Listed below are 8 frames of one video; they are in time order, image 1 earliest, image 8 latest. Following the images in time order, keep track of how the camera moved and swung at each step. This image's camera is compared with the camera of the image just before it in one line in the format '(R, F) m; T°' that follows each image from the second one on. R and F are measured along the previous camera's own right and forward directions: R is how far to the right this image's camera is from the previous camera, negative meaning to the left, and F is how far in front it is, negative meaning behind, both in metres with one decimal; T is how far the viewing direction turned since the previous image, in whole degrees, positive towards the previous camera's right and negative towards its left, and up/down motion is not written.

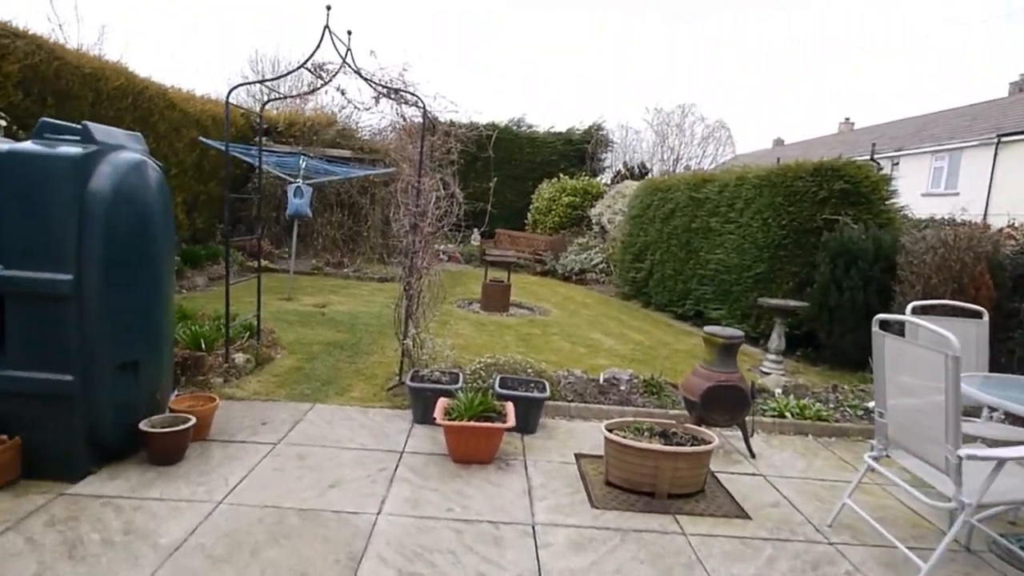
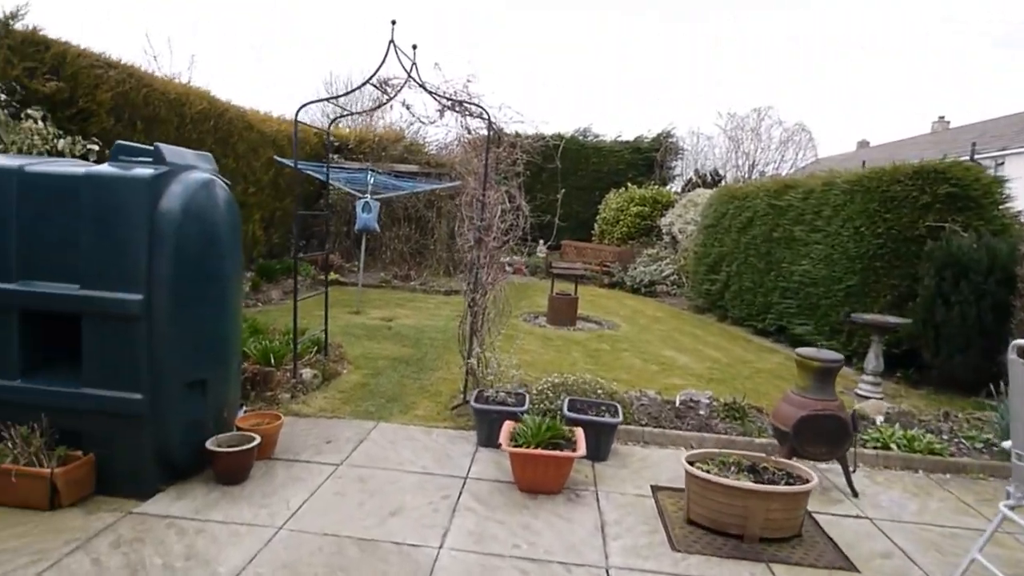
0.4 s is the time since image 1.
(0.0, +0.2) m; -6°
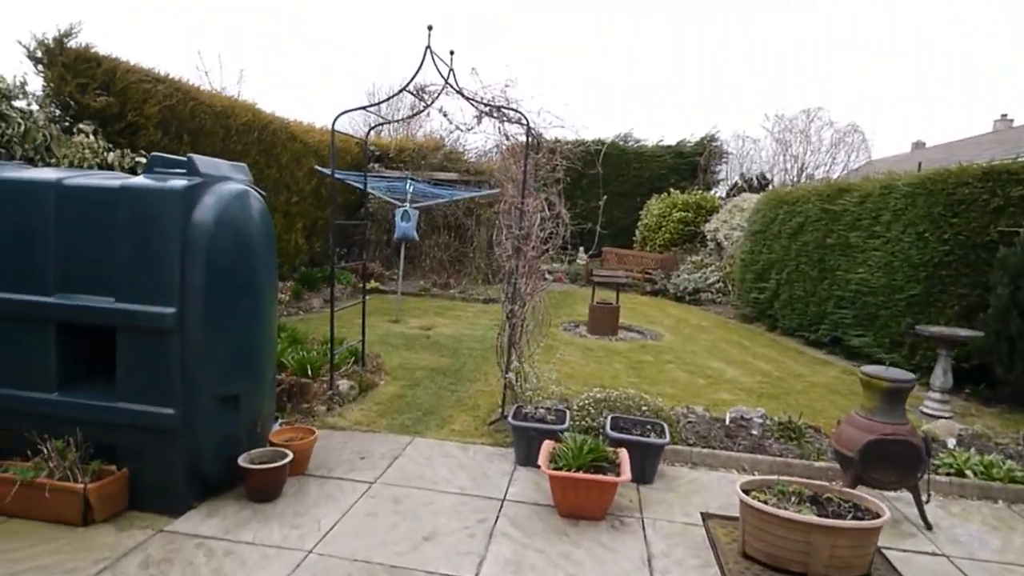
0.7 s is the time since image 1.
(0.0, +0.1) m; -4°
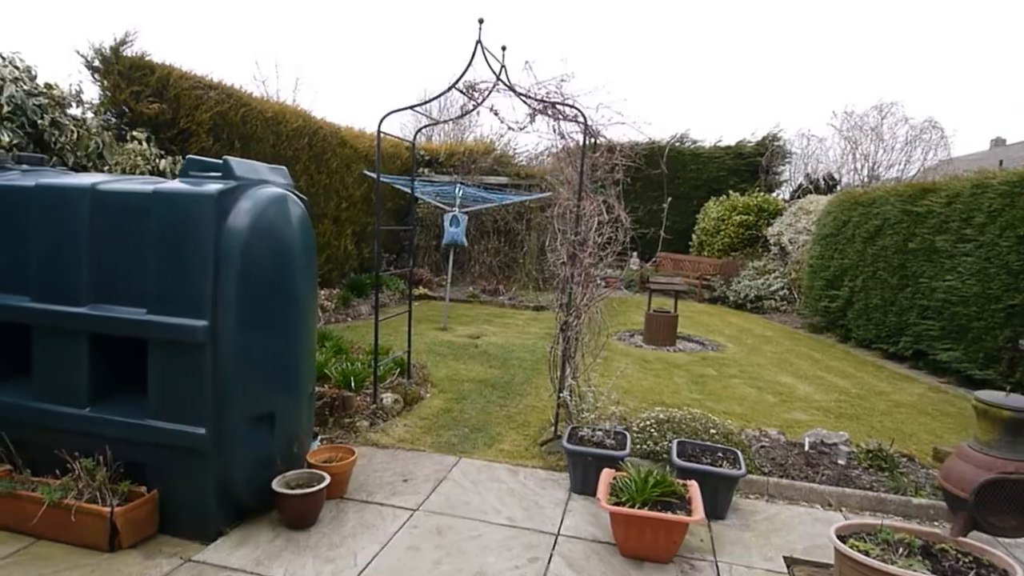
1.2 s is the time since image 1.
(0.0, +0.3) m; -5°
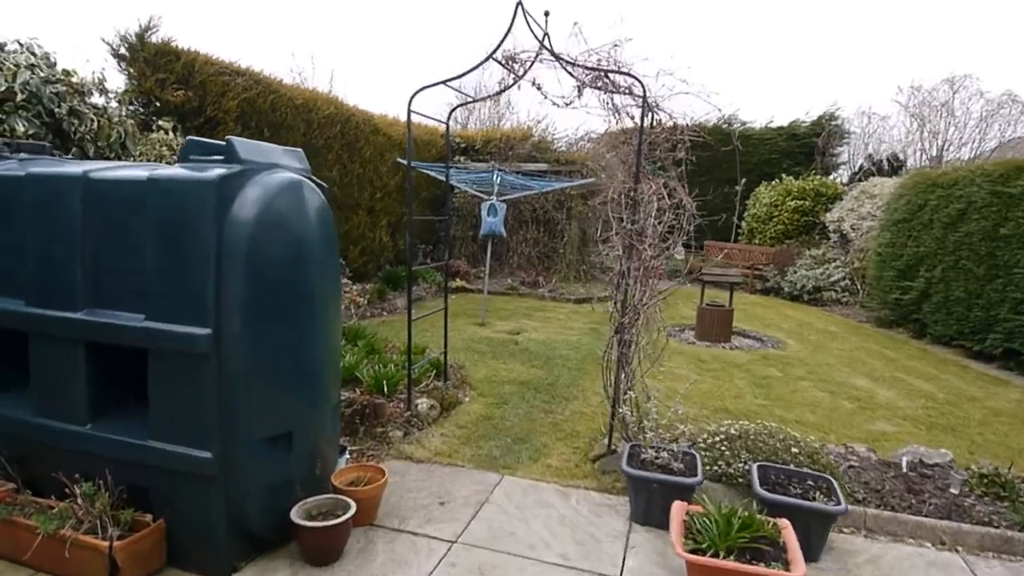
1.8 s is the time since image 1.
(-0.1, +0.4) m; -4°
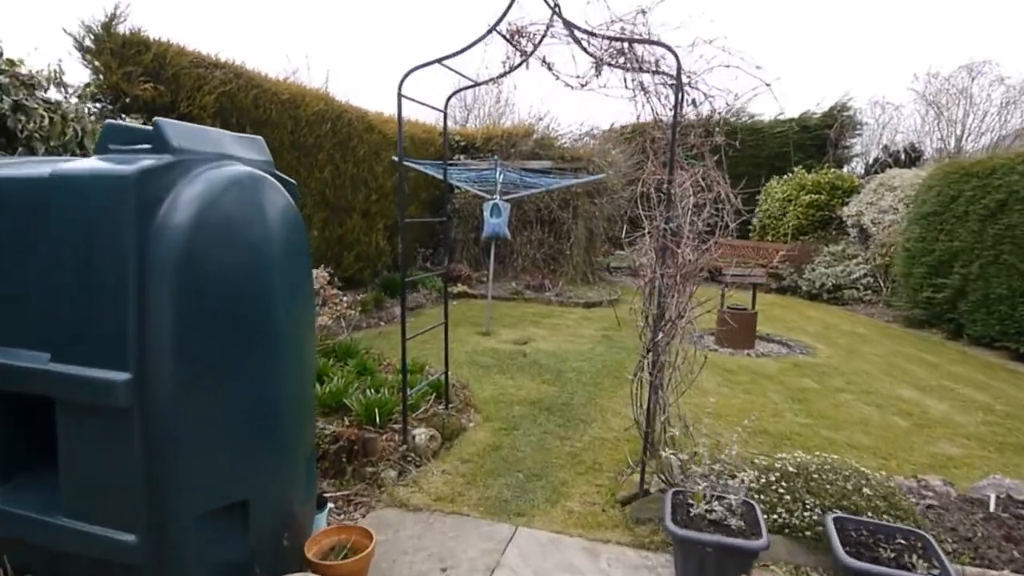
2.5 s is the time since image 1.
(0.0, +0.5) m; 0°
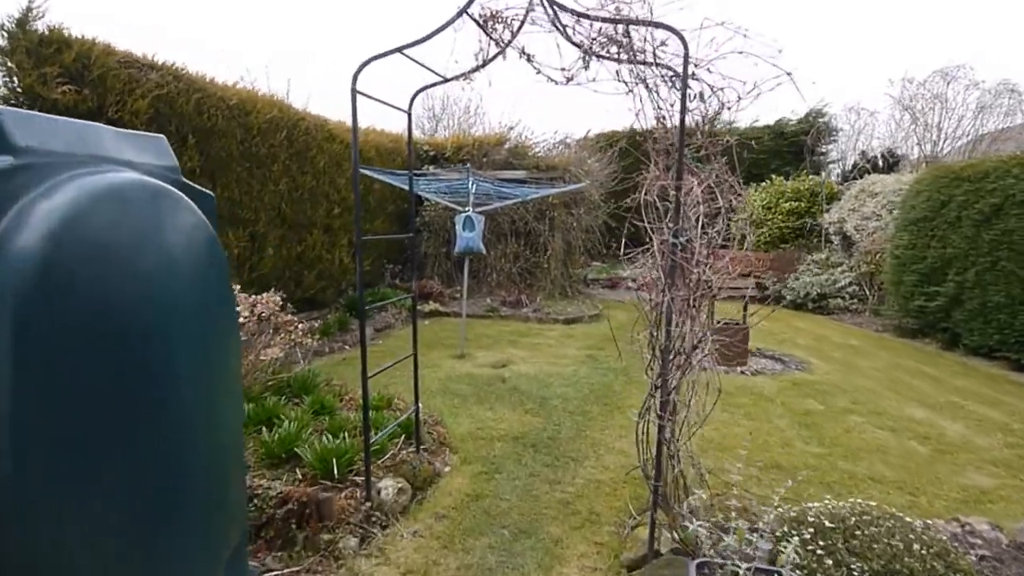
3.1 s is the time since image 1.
(0.0, +0.4) m; +2°
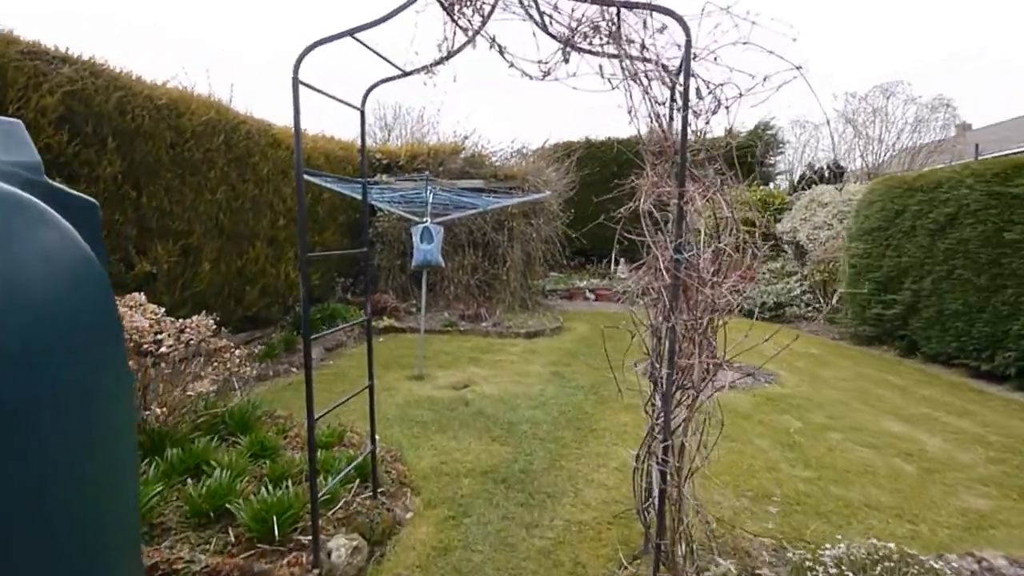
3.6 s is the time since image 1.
(-0.1, +0.3) m; +5°
